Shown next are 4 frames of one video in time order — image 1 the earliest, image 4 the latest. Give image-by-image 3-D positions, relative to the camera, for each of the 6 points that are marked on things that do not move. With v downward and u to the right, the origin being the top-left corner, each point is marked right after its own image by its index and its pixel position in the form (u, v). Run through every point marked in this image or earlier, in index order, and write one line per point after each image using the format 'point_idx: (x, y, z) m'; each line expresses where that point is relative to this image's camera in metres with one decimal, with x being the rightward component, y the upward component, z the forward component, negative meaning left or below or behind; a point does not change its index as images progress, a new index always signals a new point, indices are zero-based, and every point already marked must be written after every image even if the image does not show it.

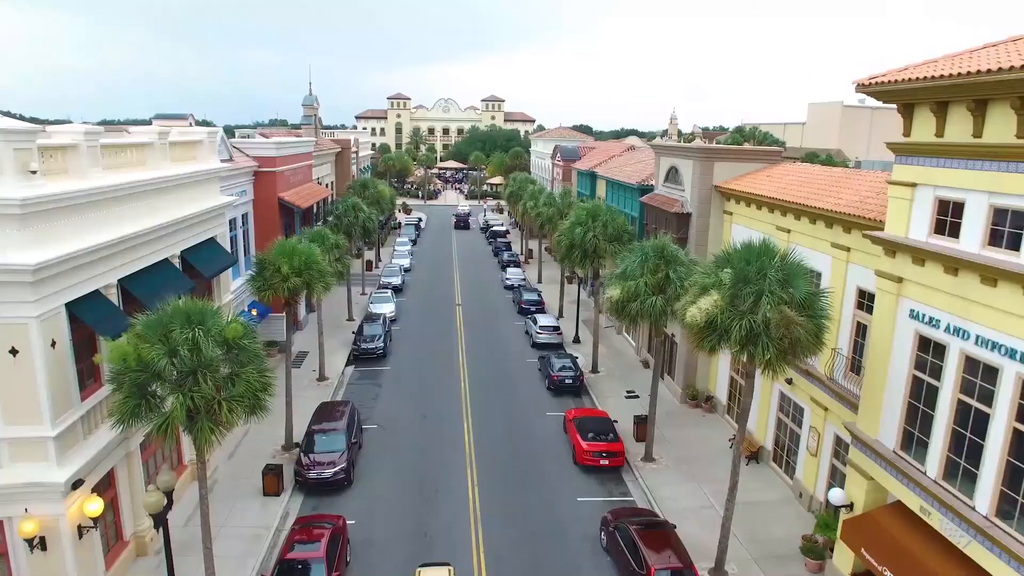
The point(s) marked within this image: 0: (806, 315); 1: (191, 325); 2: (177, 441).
0: (+5.1, -0.5, +11.1) m
1: (-5.1, -0.6, +10.1) m
2: (-5.3, -2.4, +10.1) m
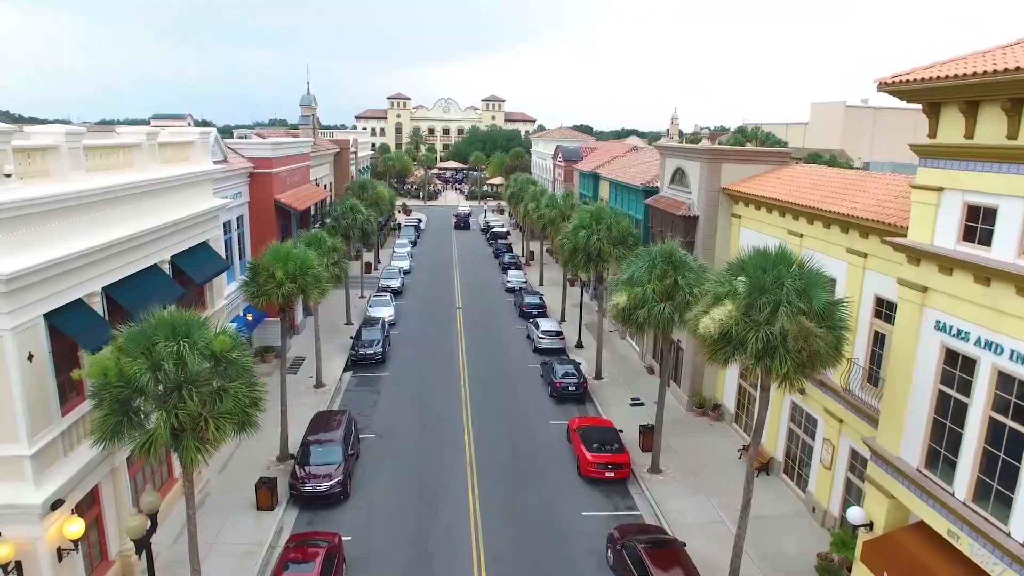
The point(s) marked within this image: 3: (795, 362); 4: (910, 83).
0: (+5.1, -0.6, +10.5) m
1: (-5.0, -0.7, +9.6) m
2: (-5.2, -2.6, +9.5) m
3: (+4.5, -1.2, +10.3) m
4: (+6.2, +3.2, +10.0) m
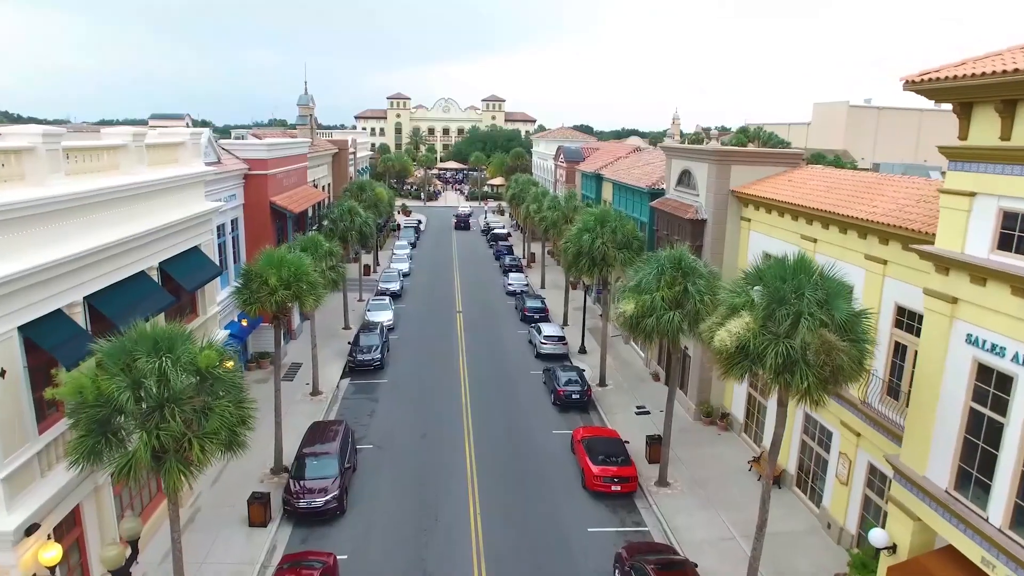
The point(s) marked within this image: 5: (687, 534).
0: (+5.2, -0.8, +9.9) m
1: (-4.9, -0.9, +9.0) m
2: (-5.2, -2.7, +8.9) m
3: (+4.6, -1.4, +9.7) m
4: (+6.2, +3.0, +9.4) m
5: (+4.1, -5.7, +15.0) m
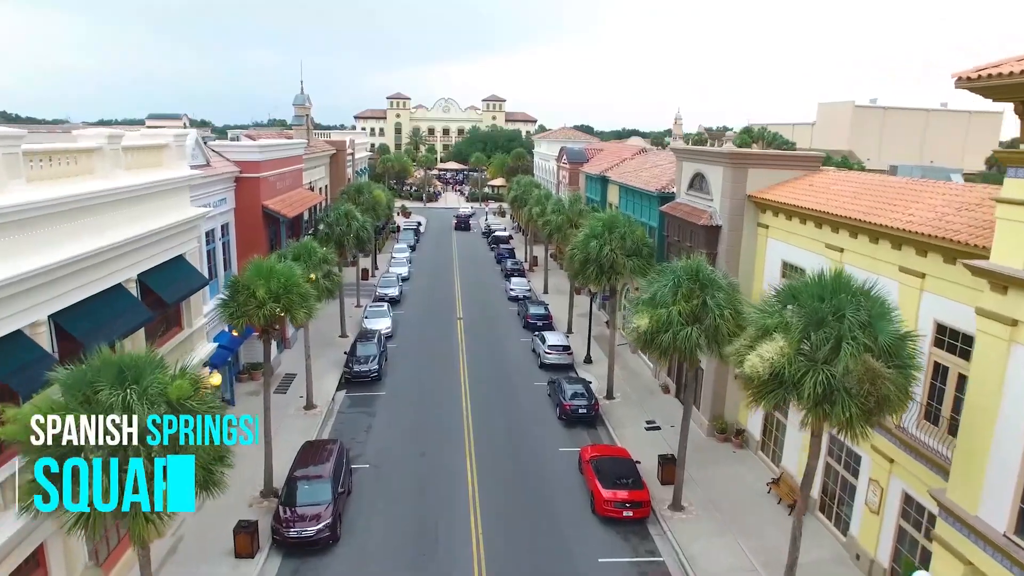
0: (+5.3, -1.1, +8.9) m
1: (-4.8, -1.2, +8.0) m
2: (-5.0, -3.0, +7.9) m
3: (+4.7, -1.6, +8.7) m
4: (+6.4, +2.7, +8.4) m
5: (+4.2, -6.0, +14.0) m
